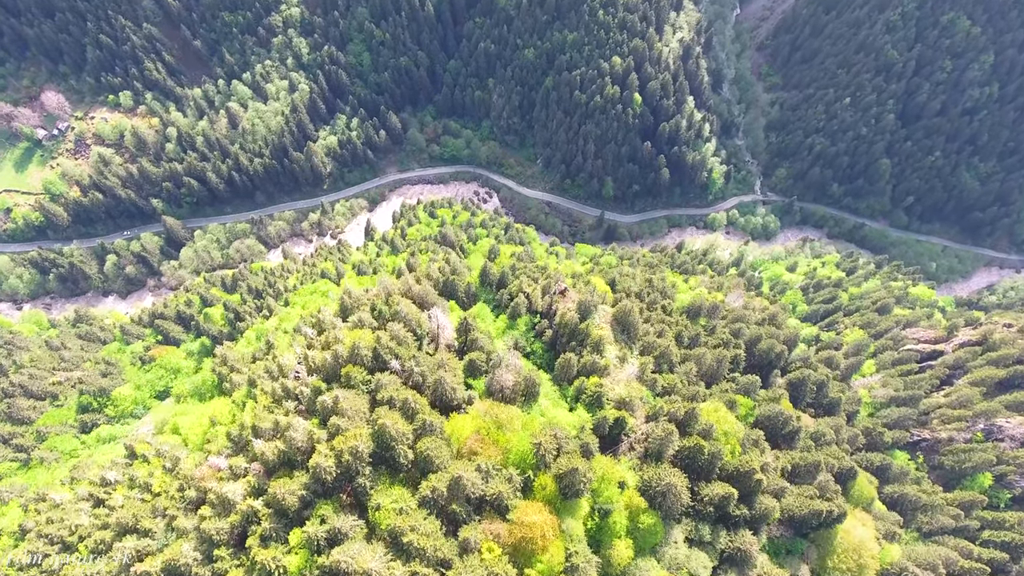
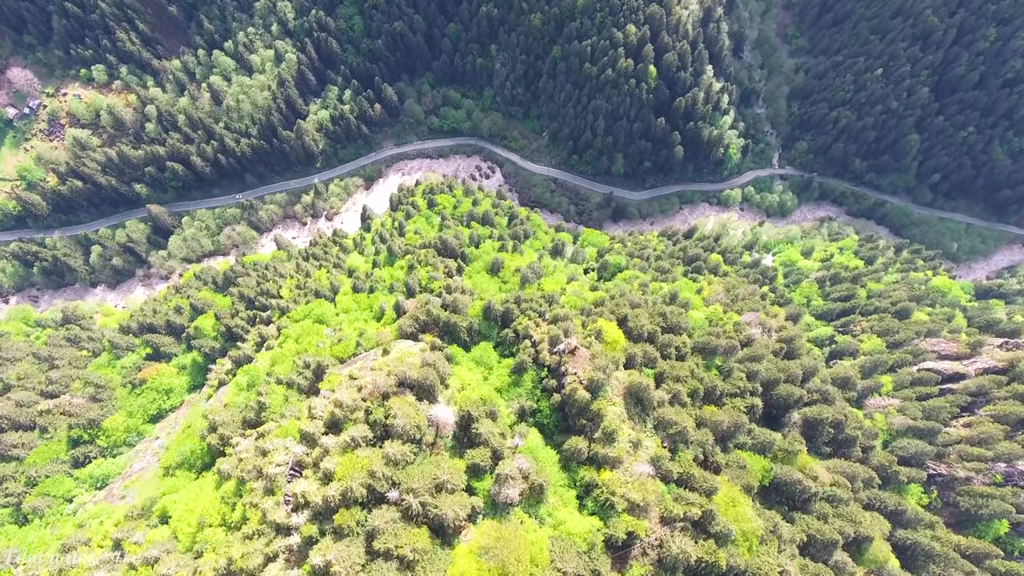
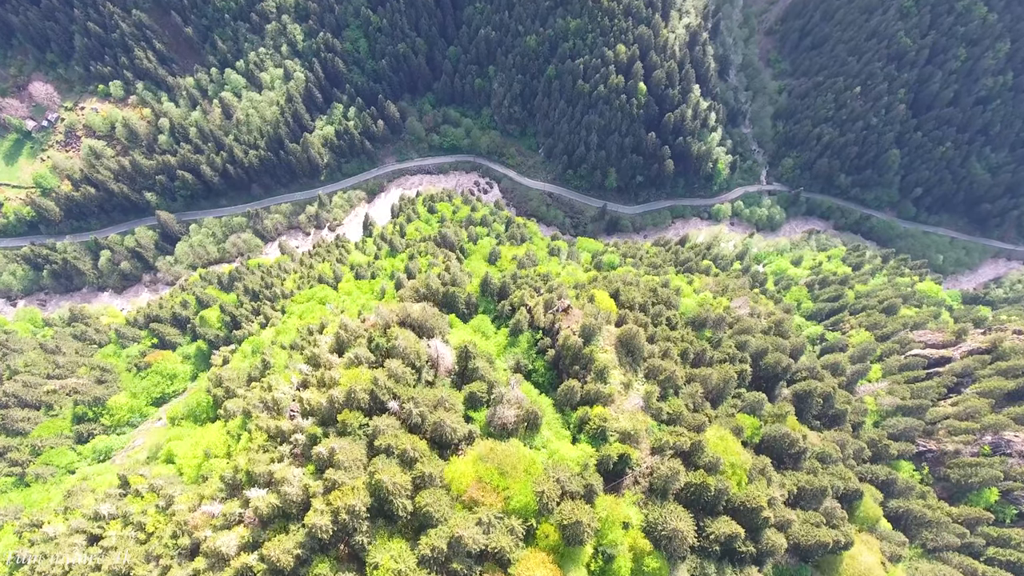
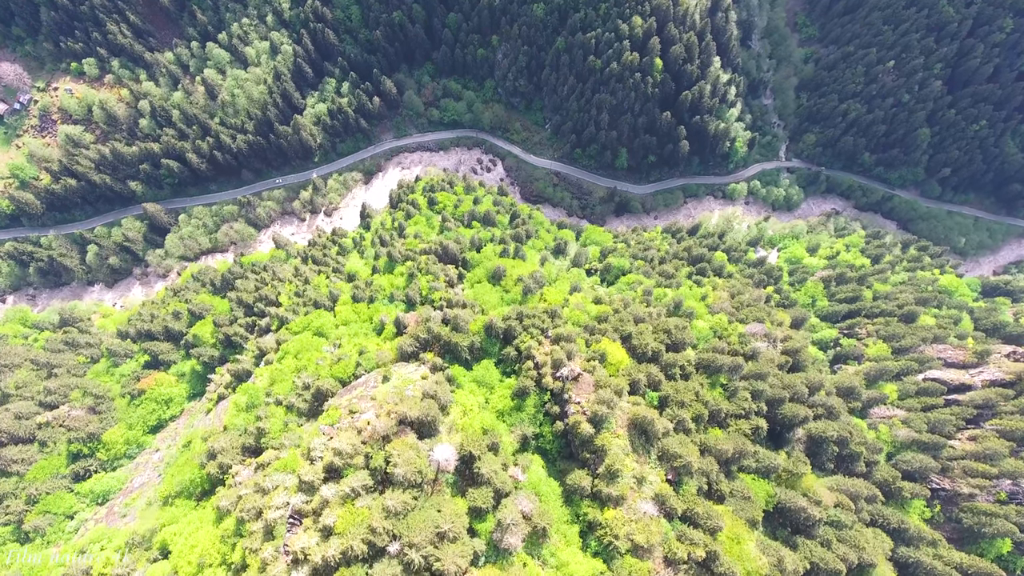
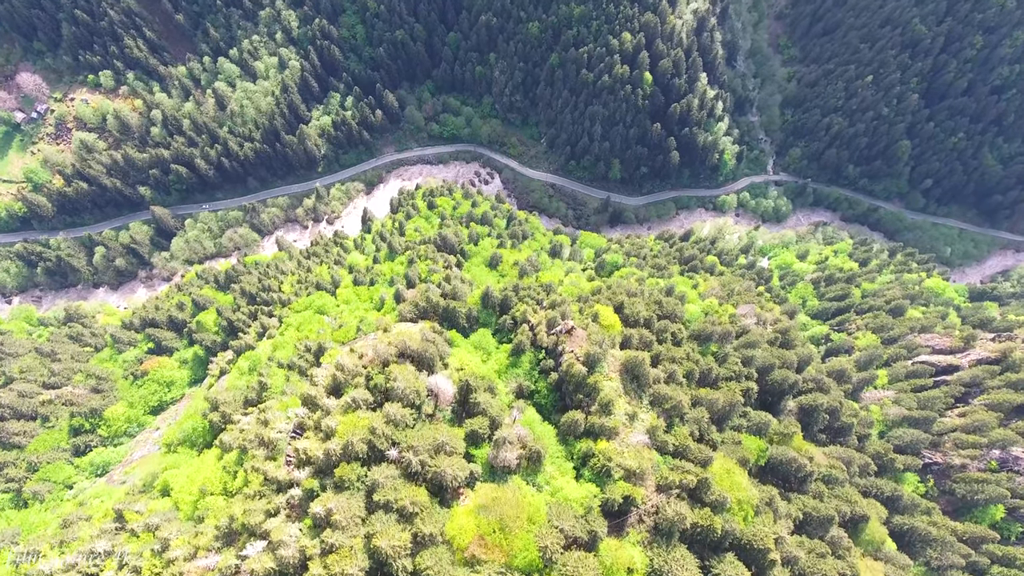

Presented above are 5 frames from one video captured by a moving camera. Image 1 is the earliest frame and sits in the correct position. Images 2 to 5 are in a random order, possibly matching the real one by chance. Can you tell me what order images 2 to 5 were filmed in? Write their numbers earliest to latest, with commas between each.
3, 5, 2, 4
